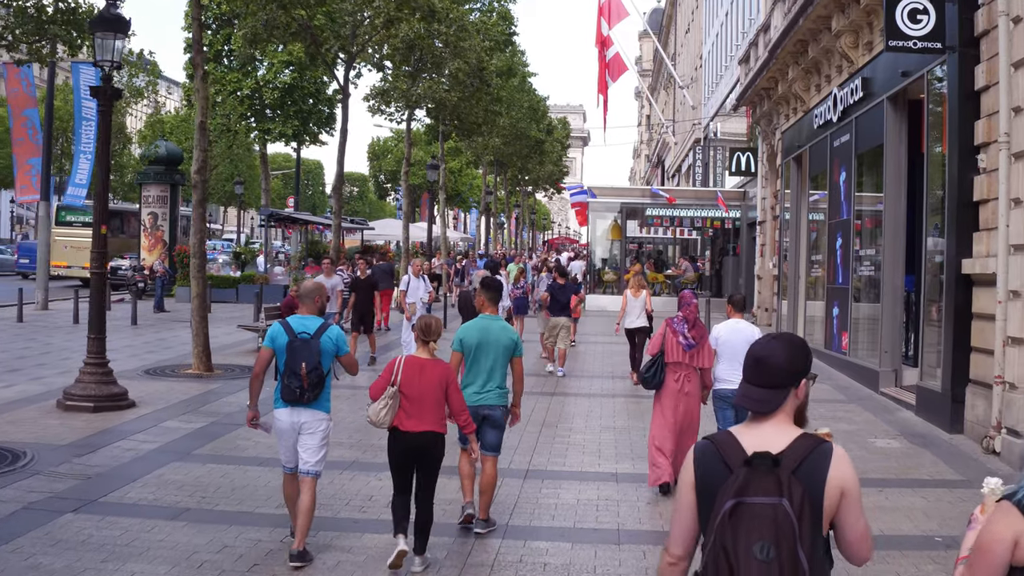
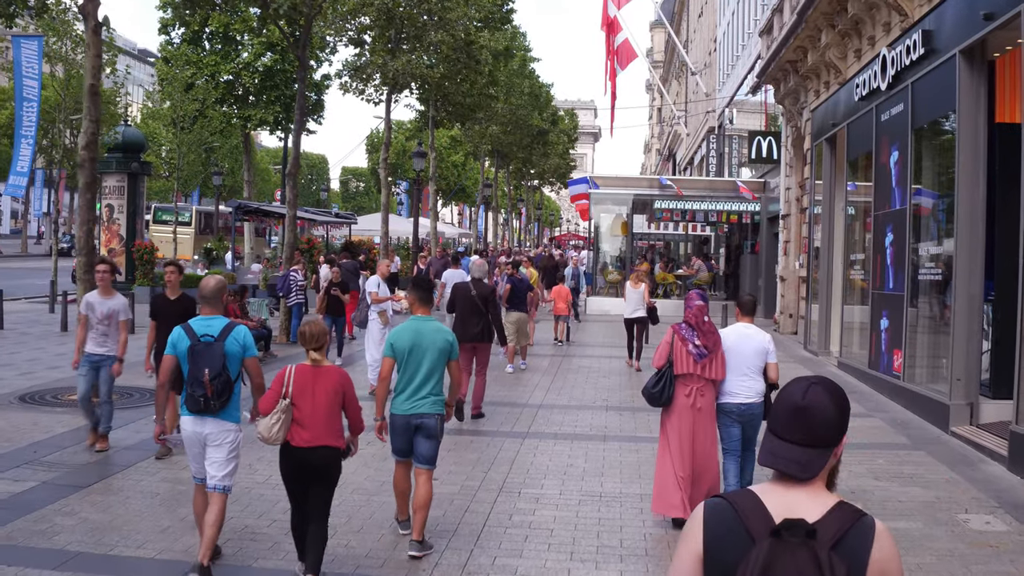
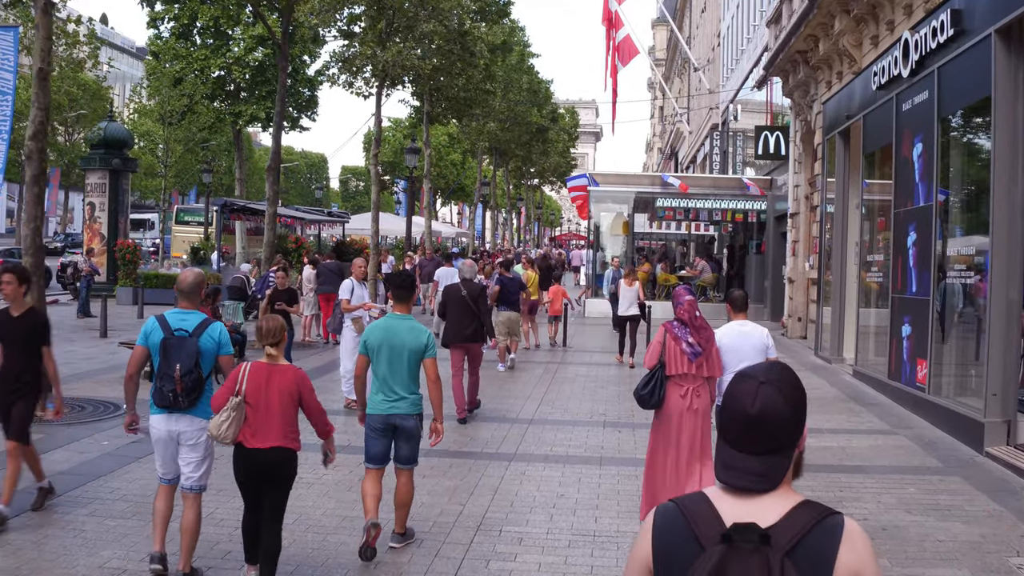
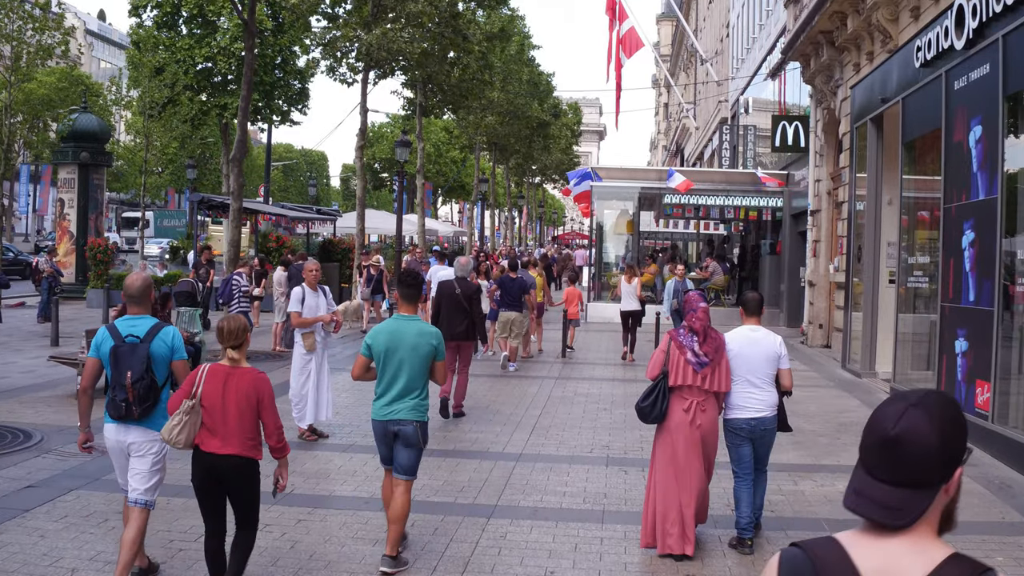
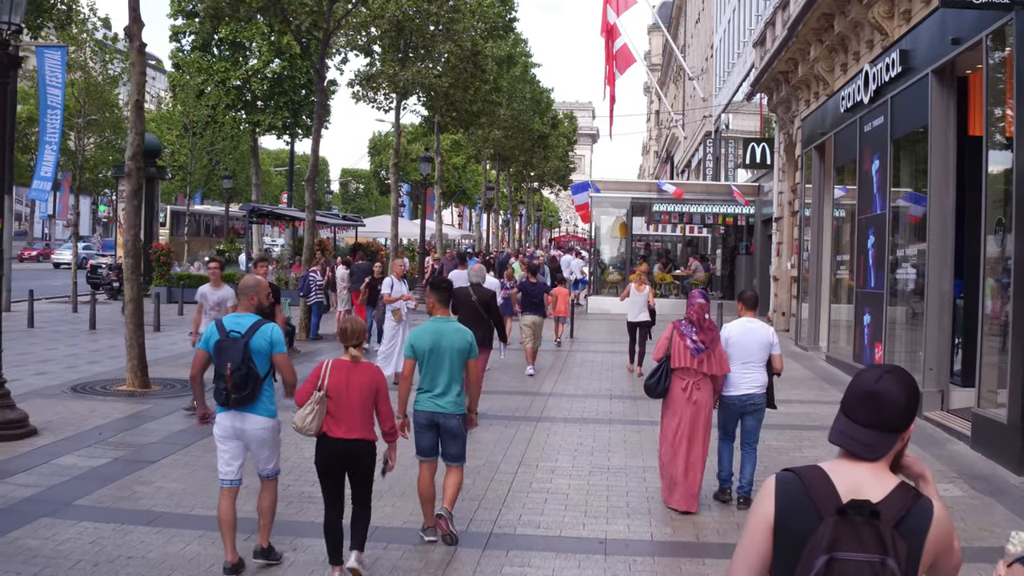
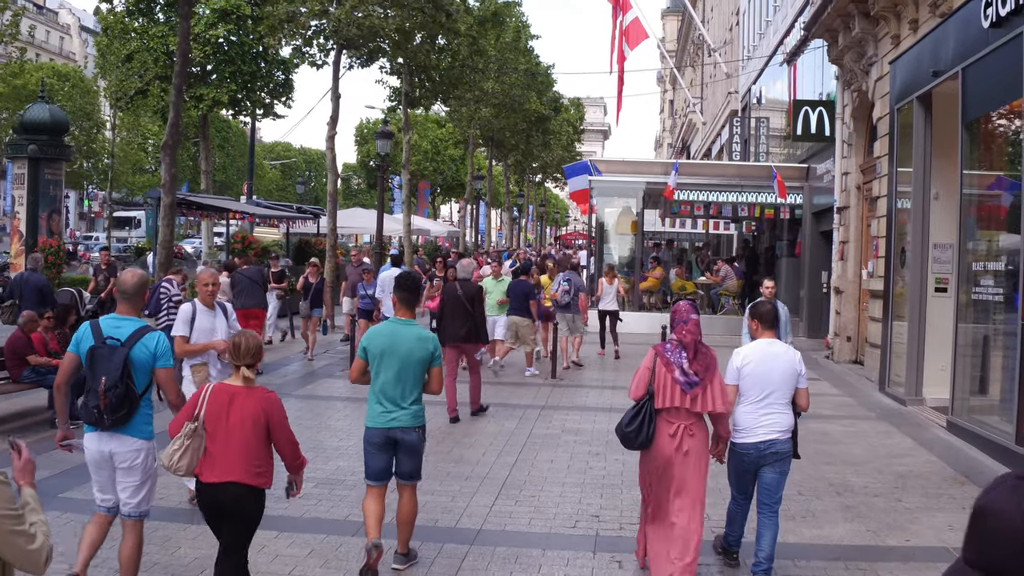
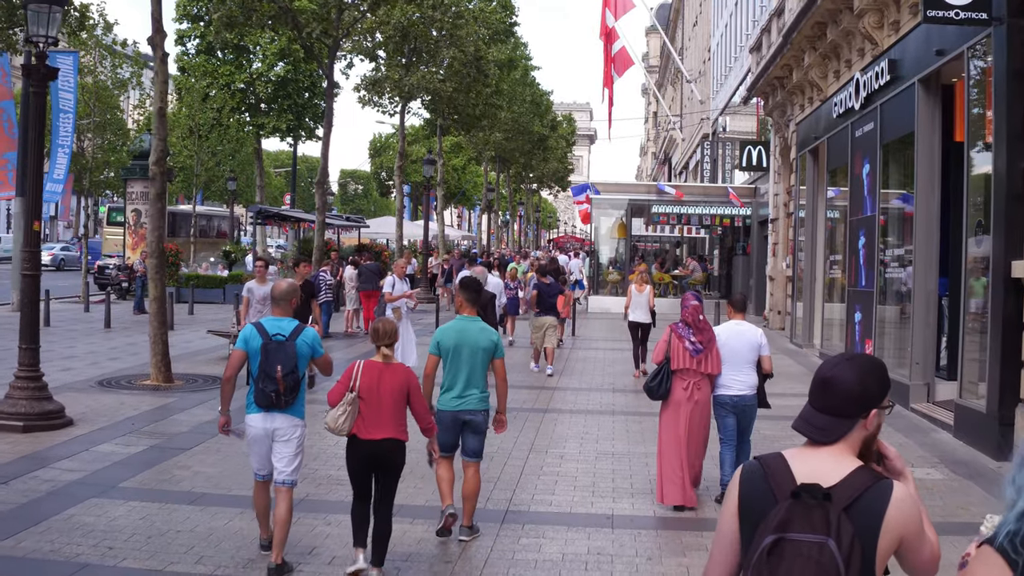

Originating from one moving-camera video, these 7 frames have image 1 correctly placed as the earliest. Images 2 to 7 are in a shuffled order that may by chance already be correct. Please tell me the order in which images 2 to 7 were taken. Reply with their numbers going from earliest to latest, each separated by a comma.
7, 5, 2, 3, 4, 6
